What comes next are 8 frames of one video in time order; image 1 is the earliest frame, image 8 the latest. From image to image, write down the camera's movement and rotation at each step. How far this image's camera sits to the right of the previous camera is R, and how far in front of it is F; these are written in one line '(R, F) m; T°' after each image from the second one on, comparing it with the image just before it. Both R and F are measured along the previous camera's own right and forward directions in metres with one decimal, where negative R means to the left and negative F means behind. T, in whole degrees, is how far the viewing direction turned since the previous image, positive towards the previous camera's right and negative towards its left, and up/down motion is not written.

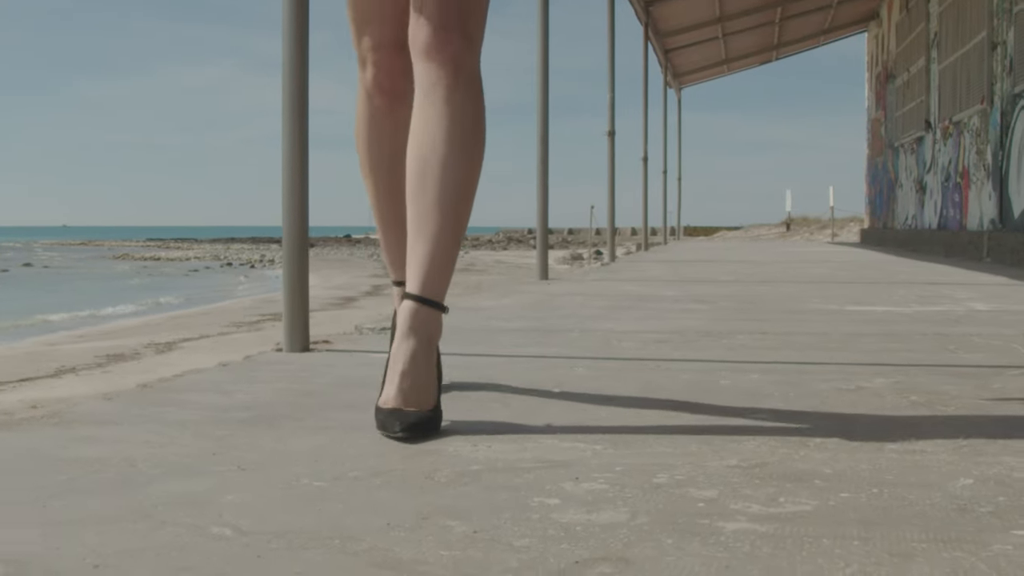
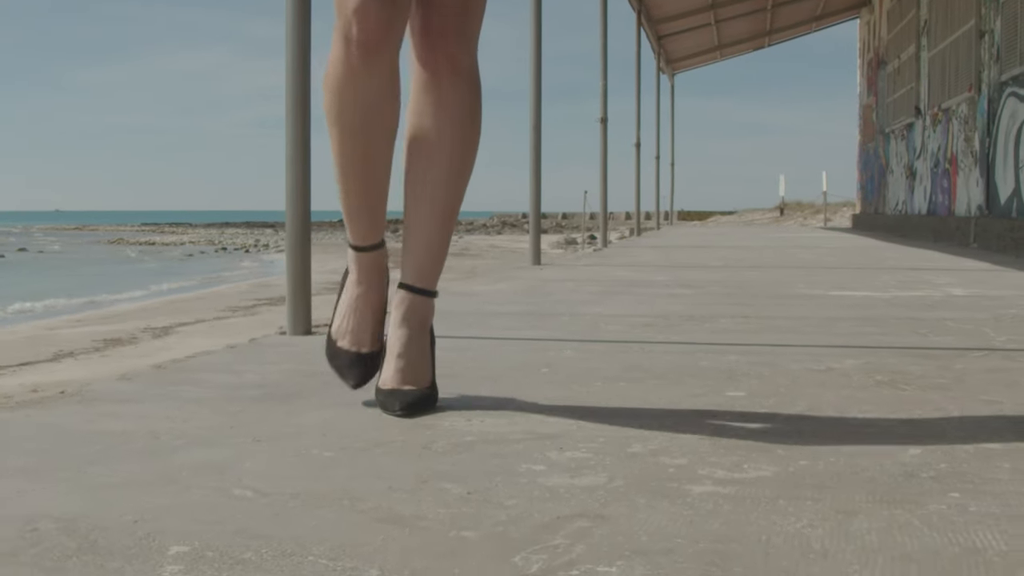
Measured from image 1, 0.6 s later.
(0.0, -0.1) m; 0°
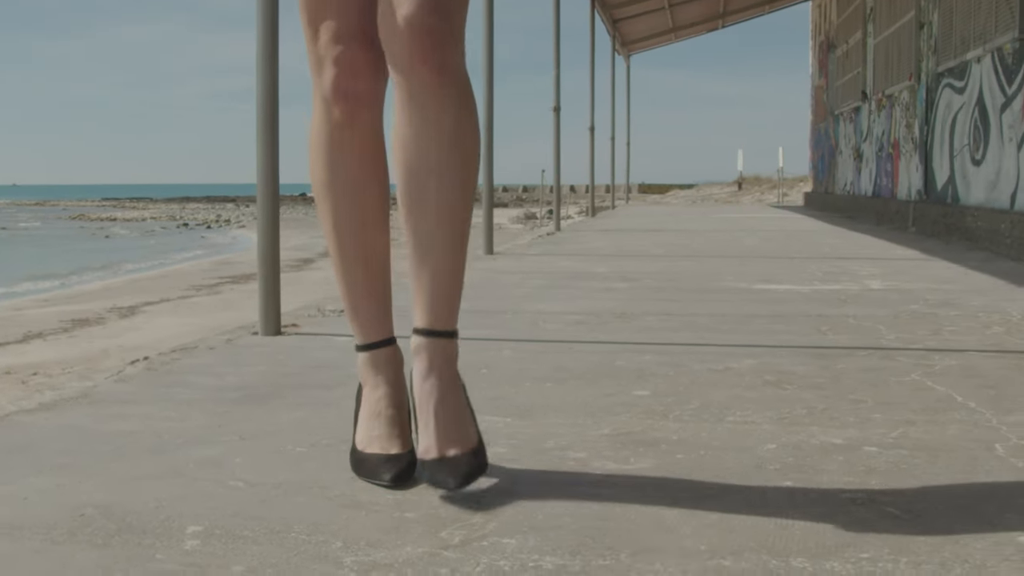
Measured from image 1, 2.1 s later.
(0.0, -0.3) m; +2°
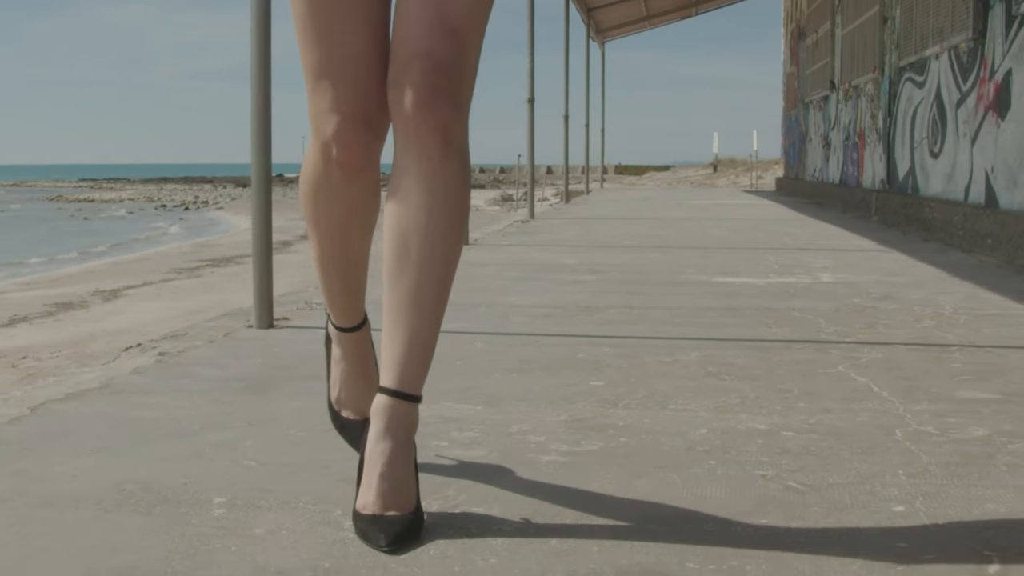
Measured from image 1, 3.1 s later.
(0.0, -0.3) m; +1°
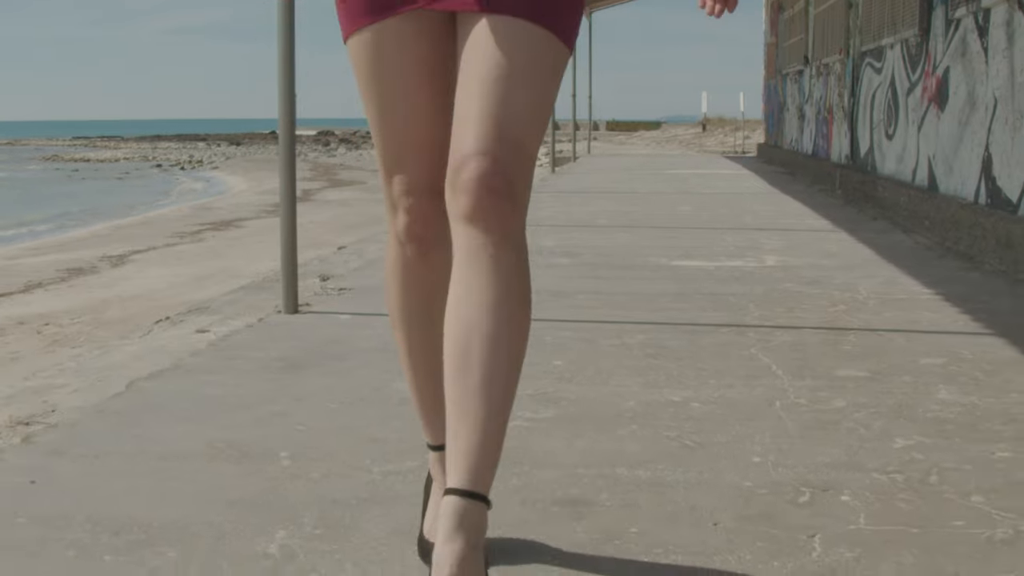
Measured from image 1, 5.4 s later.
(0.0, -0.7) m; 0°
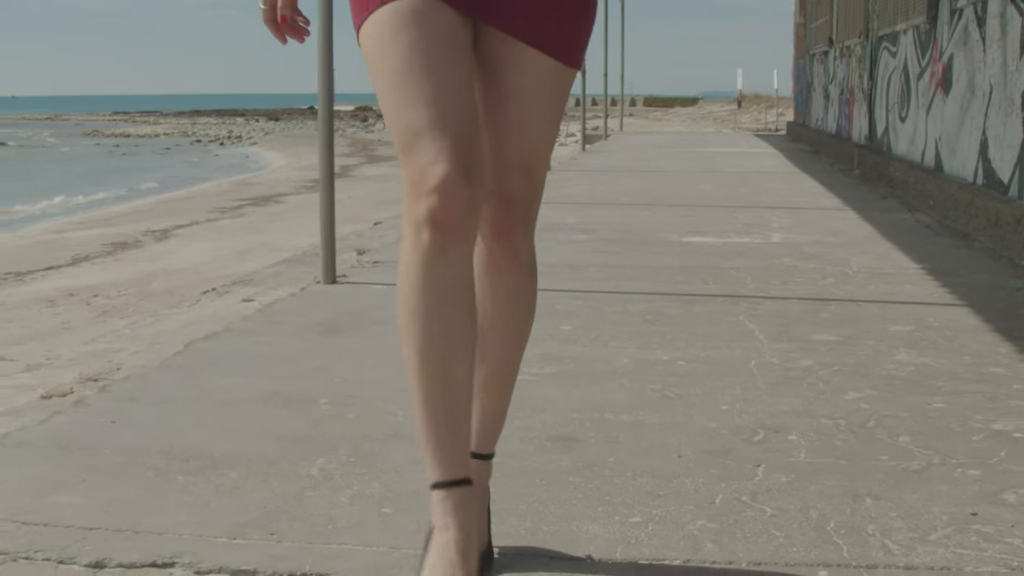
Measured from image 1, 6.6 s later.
(+0.1, -0.4) m; -2°
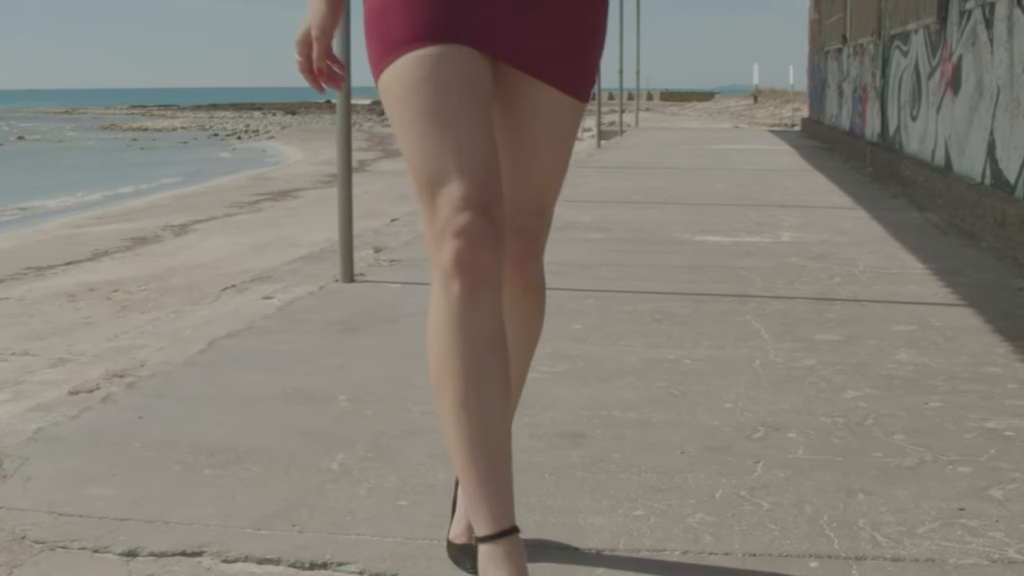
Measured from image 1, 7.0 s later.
(0.0, -0.1) m; -1°
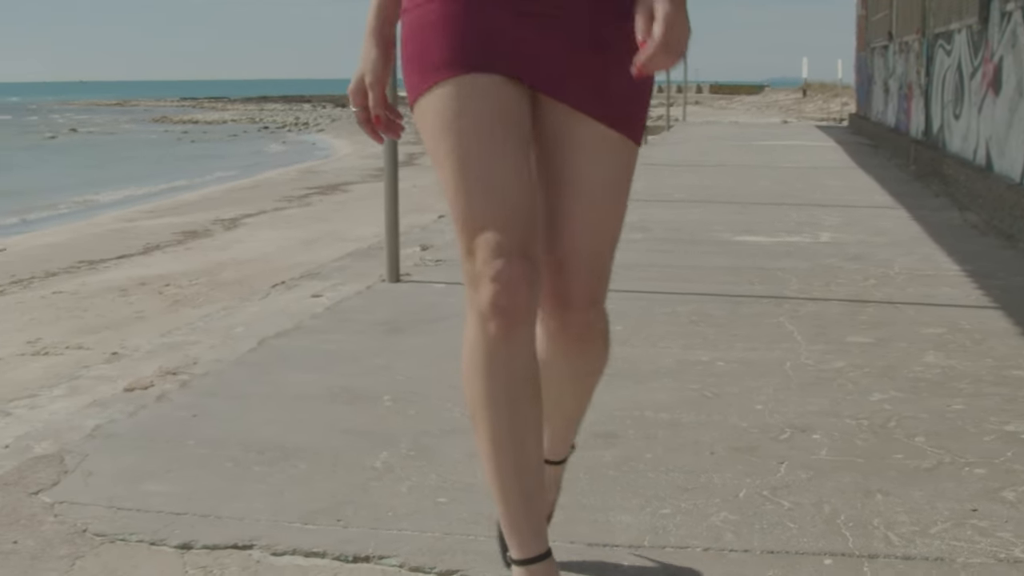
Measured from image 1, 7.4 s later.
(0.0, -0.1) m; -2°
